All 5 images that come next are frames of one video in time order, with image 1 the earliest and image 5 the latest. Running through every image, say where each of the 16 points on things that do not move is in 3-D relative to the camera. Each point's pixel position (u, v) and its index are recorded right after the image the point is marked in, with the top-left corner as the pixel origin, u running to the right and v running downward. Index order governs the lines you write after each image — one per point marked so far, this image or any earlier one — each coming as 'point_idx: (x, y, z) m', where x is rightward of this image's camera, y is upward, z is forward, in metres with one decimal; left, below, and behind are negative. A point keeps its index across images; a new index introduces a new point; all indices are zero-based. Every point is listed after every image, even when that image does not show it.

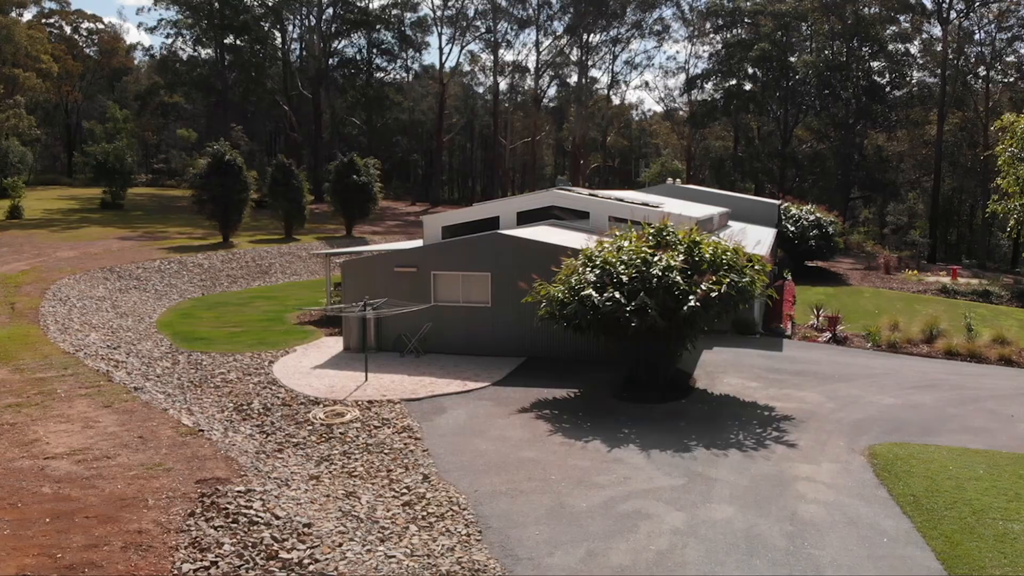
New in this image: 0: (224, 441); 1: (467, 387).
0: (-3.4, -1.8, +9.4) m
1: (-0.7, -1.5, +11.7) m
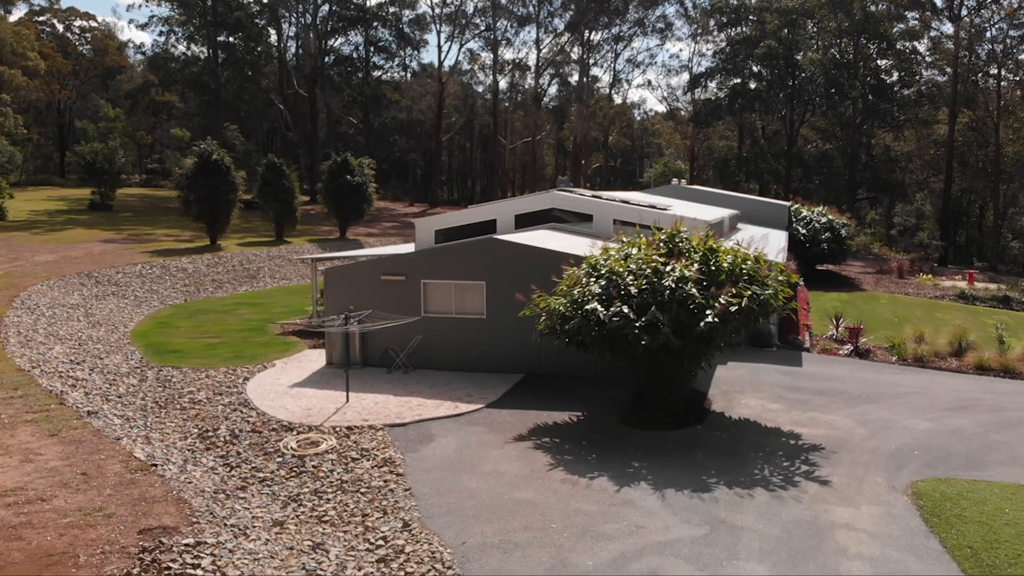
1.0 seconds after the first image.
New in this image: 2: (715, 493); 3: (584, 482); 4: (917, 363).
0: (-3.5, -2.0, +8.3) m
1: (-0.7, -1.6, +10.6) m
2: (+2.0, -2.1, +7.9) m
3: (+0.7, -2.0, +8.1) m
4: (+7.4, -1.4, +14.5) m
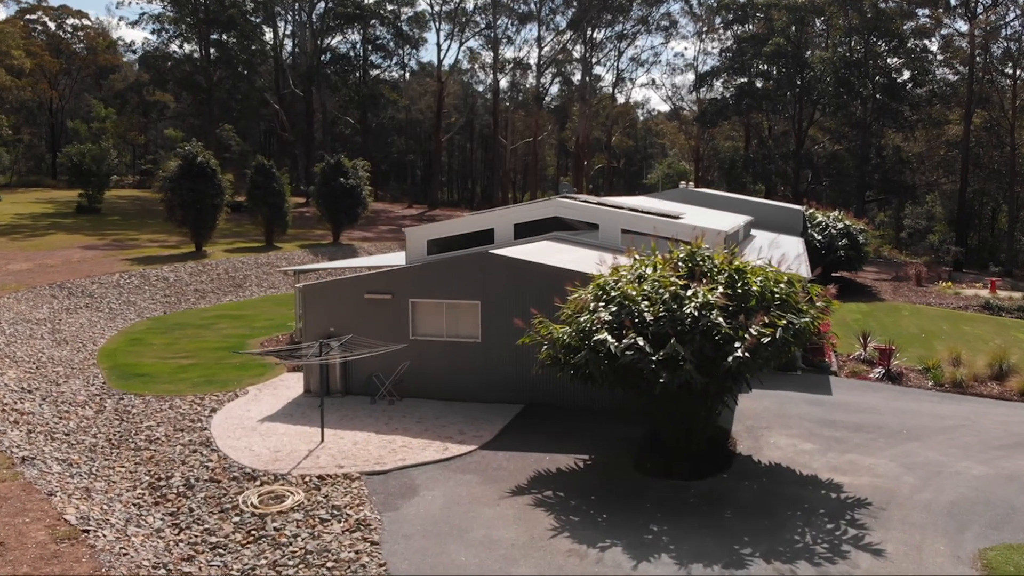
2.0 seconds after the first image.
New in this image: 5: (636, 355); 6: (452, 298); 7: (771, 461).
0: (-3.5, -2.3, +7.0) m
1: (-0.8, -1.9, +9.3) m
2: (+2.0, -2.4, +6.6) m
3: (+0.7, -2.3, +6.8) m
4: (+7.4, -1.7, +13.2) m
5: (+1.3, -0.7, +8.2) m
6: (-0.9, -0.2, +11.3) m
7: (+3.0, -2.0, +9.2) m
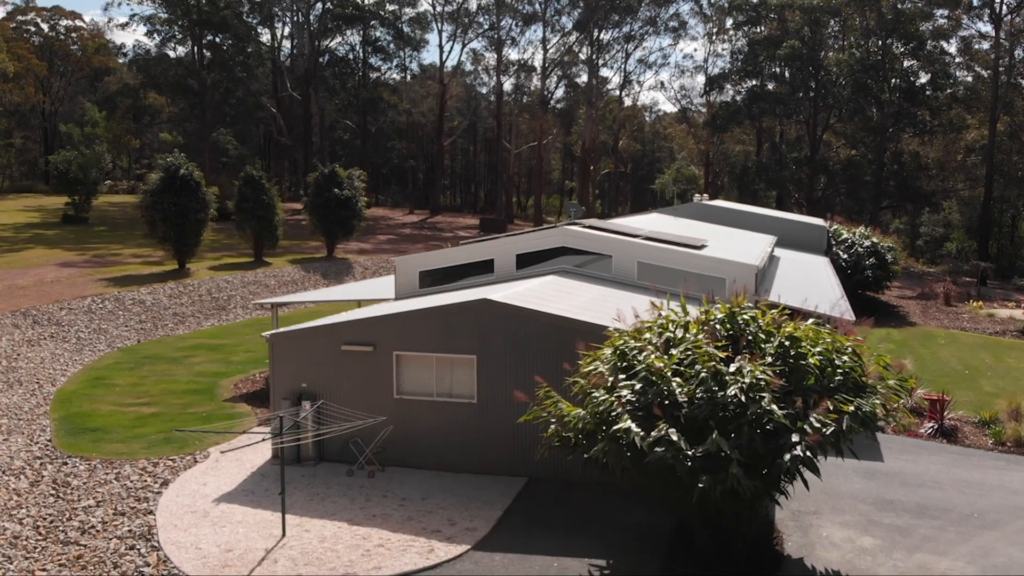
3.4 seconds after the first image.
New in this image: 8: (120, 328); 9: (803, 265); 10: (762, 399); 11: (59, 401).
0: (-3.5, -3.0, +5.4) m
1: (-0.8, -2.6, +7.7) m
2: (+2.0, -3.0, +5.0) m
3: (+0.7, -2.9, +5.2) m
4: (+7.4, -2.3, +11.5) m
5: (+1.3, -1.4, +6.5) m
6: (-0.8, -0.8, +9.7) m
7: (+3.0, -2.7, +7.5) m
8: (-9.6, -1.0, +19.3) m
9: (+6.9, +0.6, +18.8) m
10: (+2.1, -0.9, +6.6) m
11: (-7.9, -1.9, +13.7) m
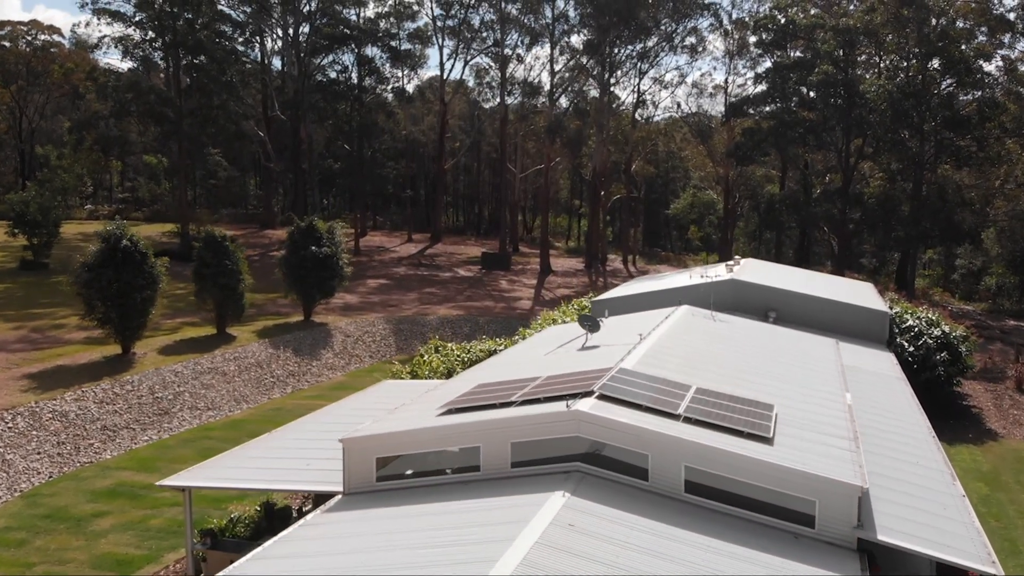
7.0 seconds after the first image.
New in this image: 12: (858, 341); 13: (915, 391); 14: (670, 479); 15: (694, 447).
0: (-3.7, -5.4, +1.8) m
1: (-0.9, -5.0, +4.0) m
2: (+1.8, -5.5, +1.3) m
3: (+0.5, -5.4, +1.5) m
4: (+7.3, -4.8, +7.8) m
5: (+1.1, -3.8, +2.8) m
6: (-1.0, -3.2, +6.0) m
7: (+2.9, -5.1, +3.8) m
8: (-9.6, -3.3, +15.7) m
9: (+6.9, -1.9, +15.0) m
10: (+1.9, -3.4, +2.9) m
11: (-7.9, -4.4, +10.1) m
12: (+8.3, -1.2, +19.1) m
13: (+10.0, -2.6, +19.7) m
14: (+1.8, -2.2, +9.2) m
15: (+2.0, -1.8, +9.1) m
